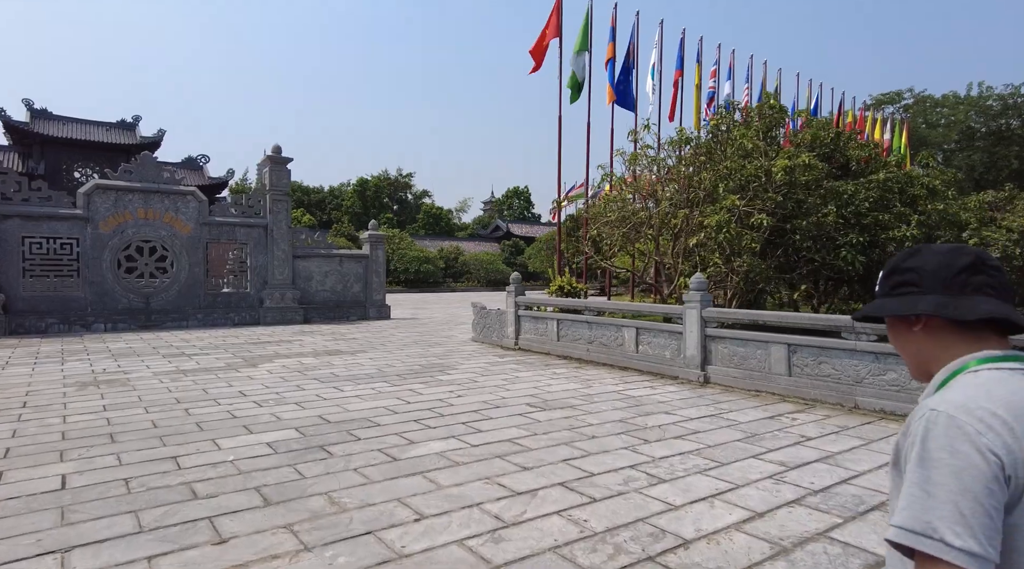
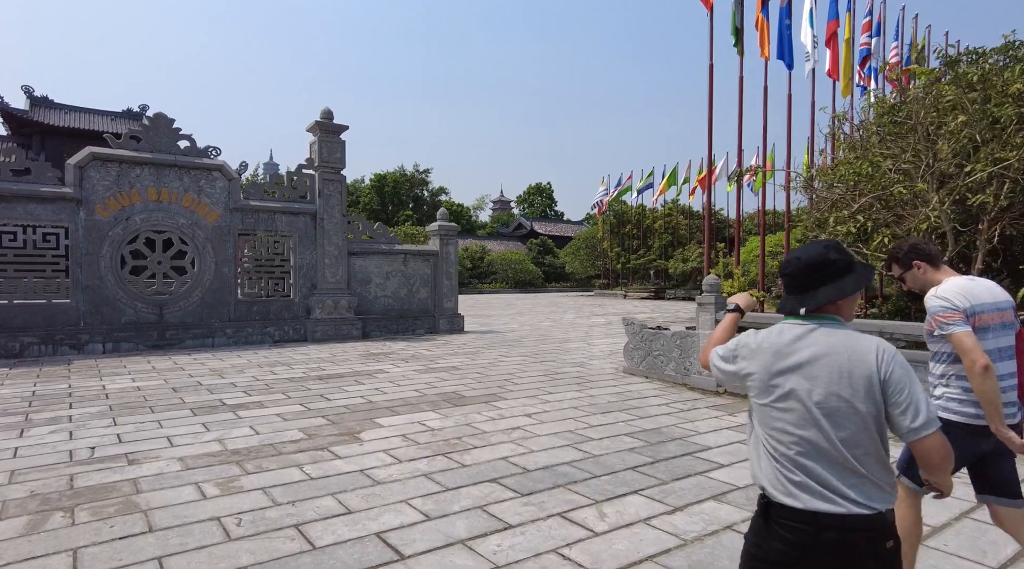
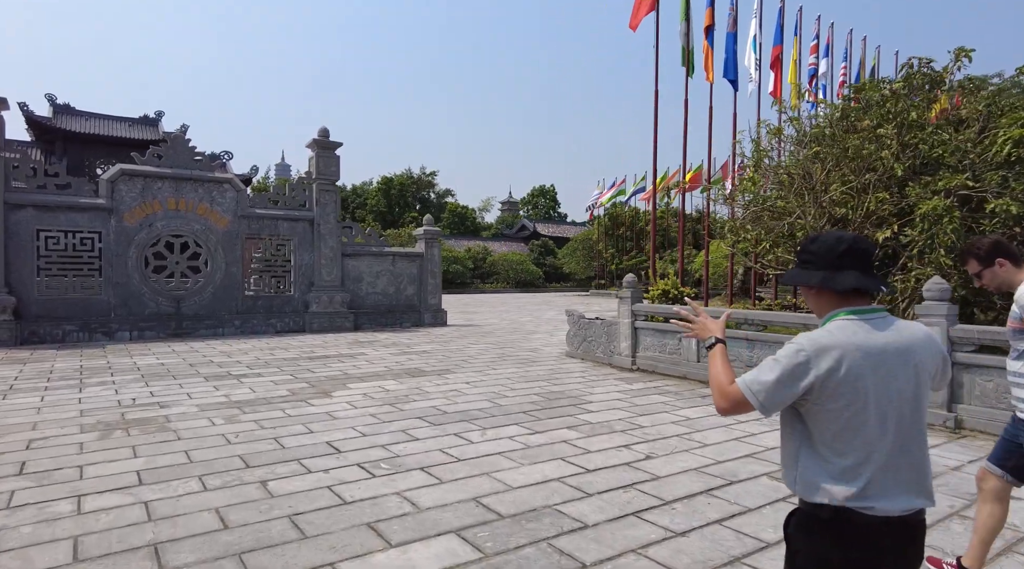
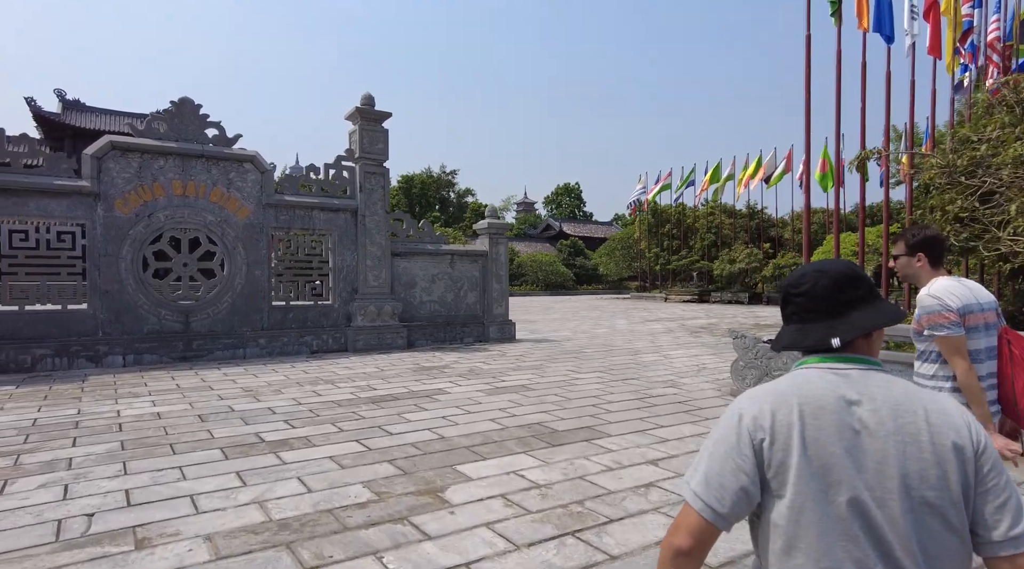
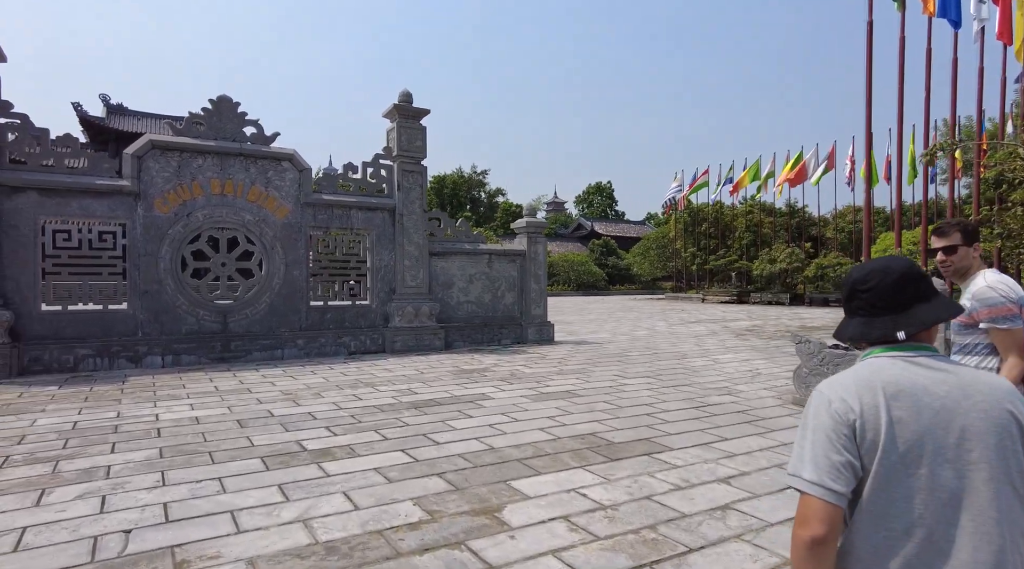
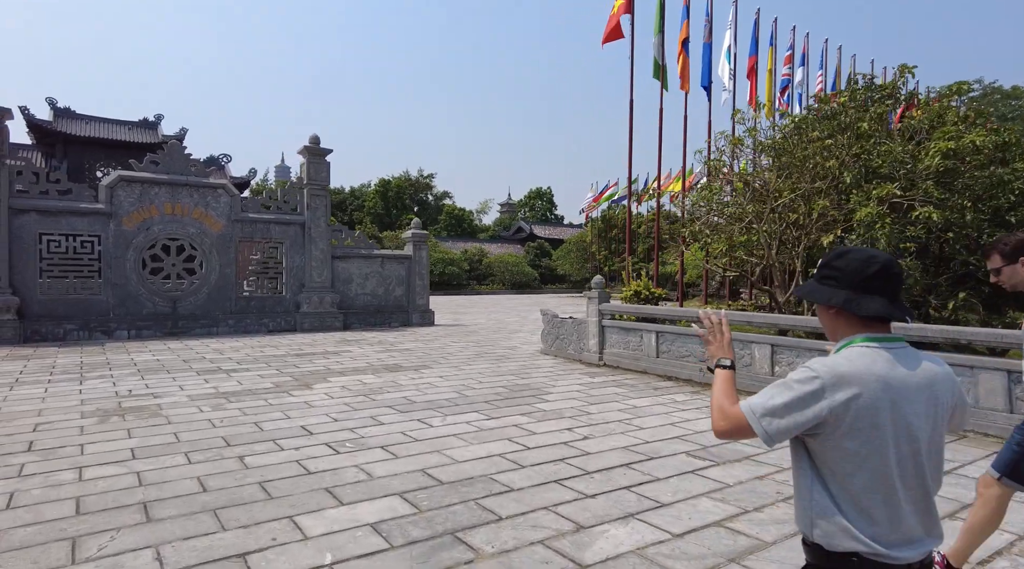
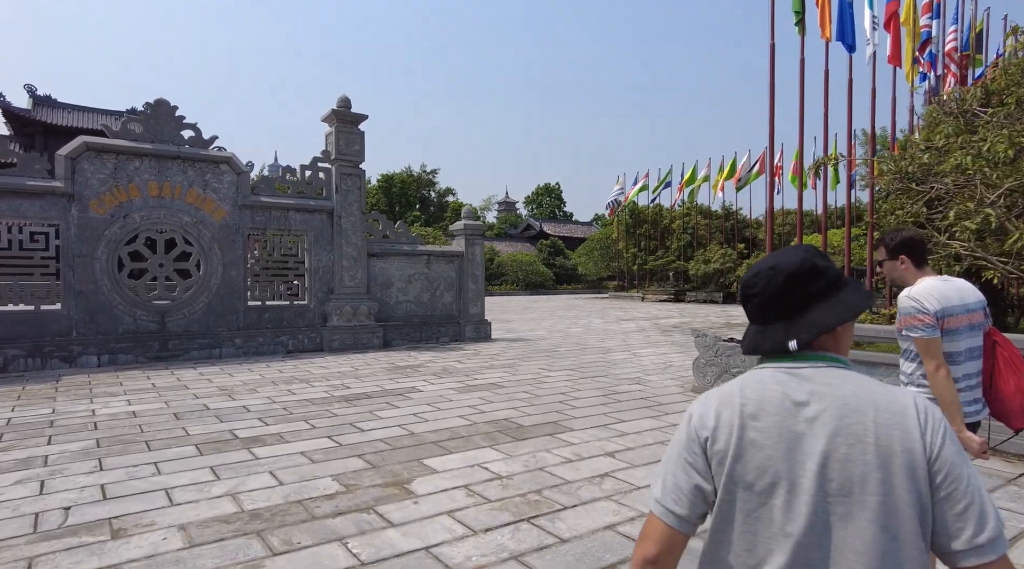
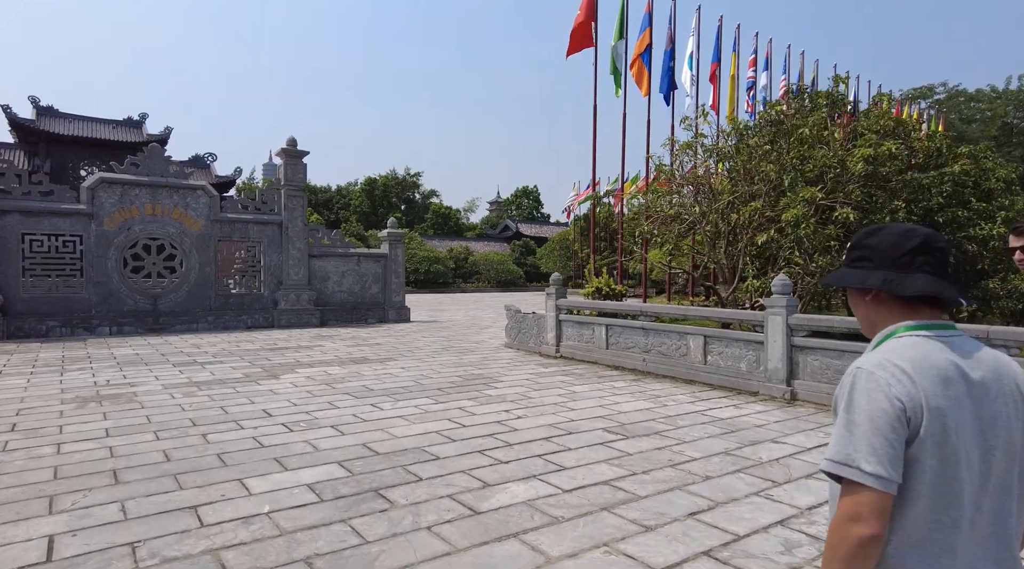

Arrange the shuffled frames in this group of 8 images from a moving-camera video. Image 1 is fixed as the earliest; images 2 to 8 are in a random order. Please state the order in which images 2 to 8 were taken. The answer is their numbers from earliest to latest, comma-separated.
8, 6, 3, 2, 7, 4, 5
